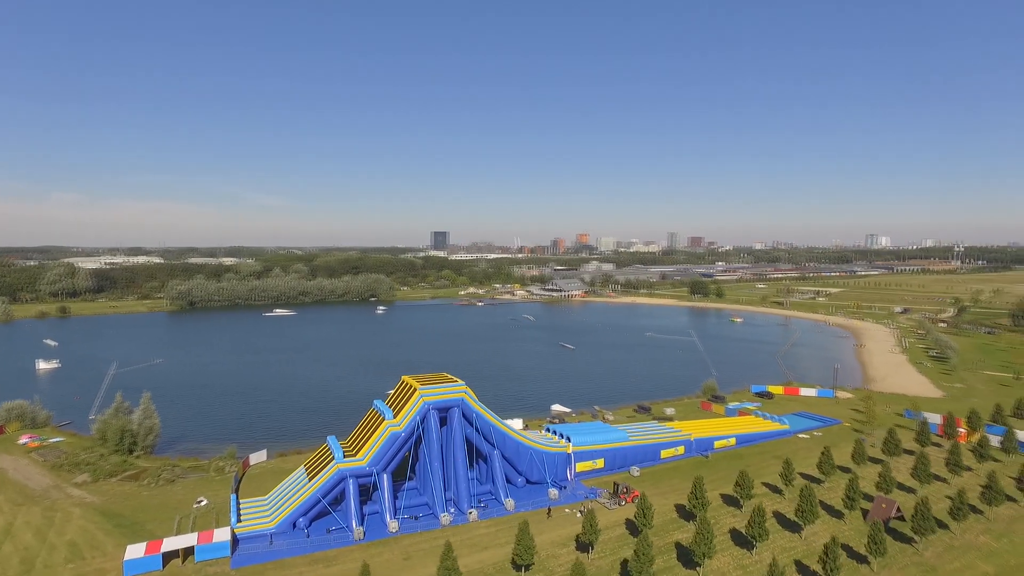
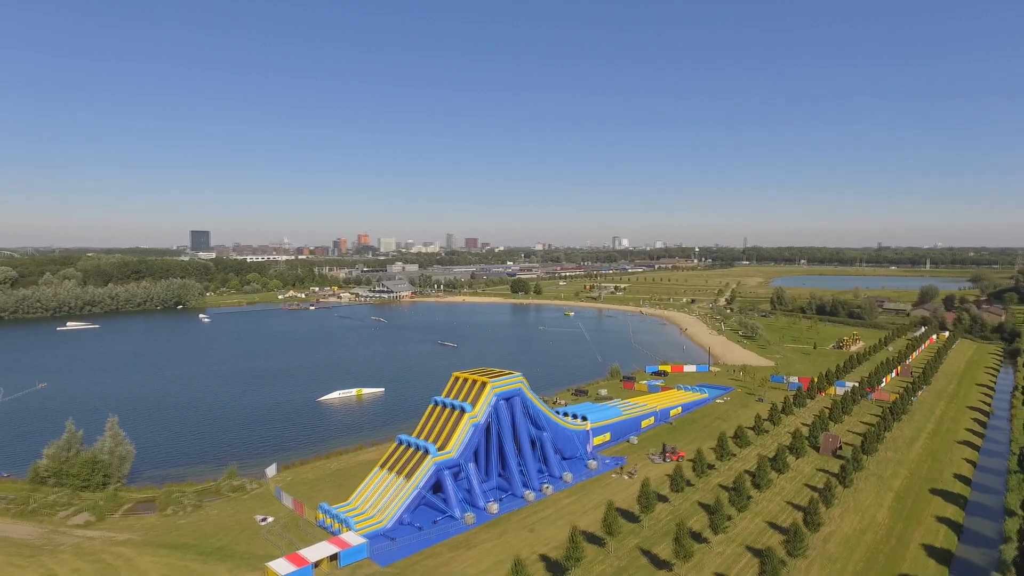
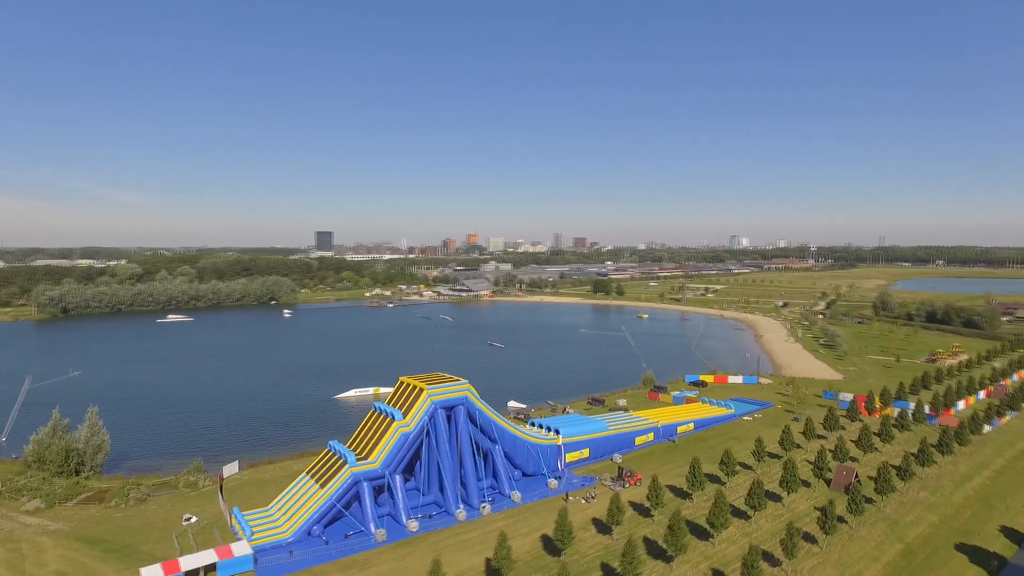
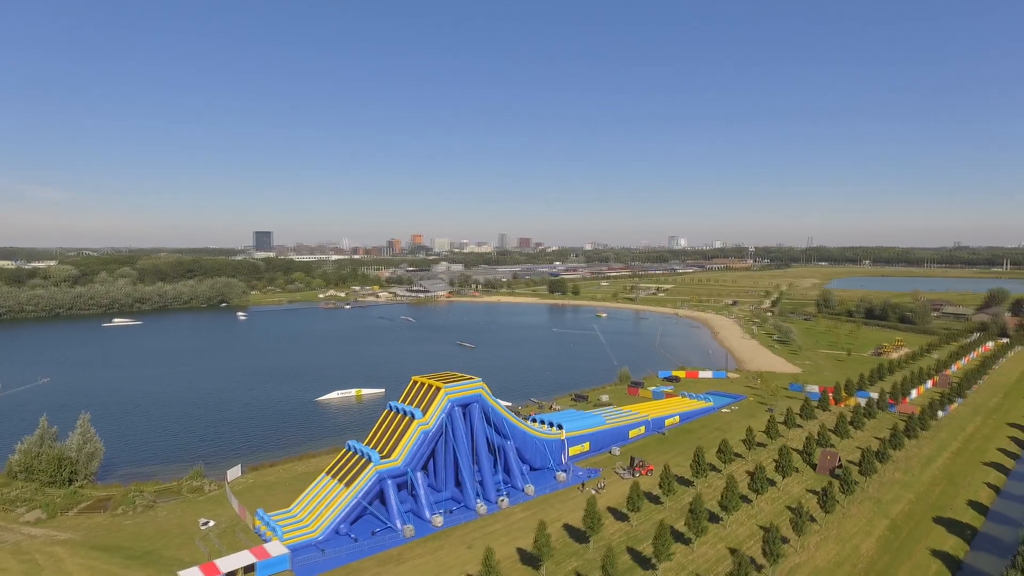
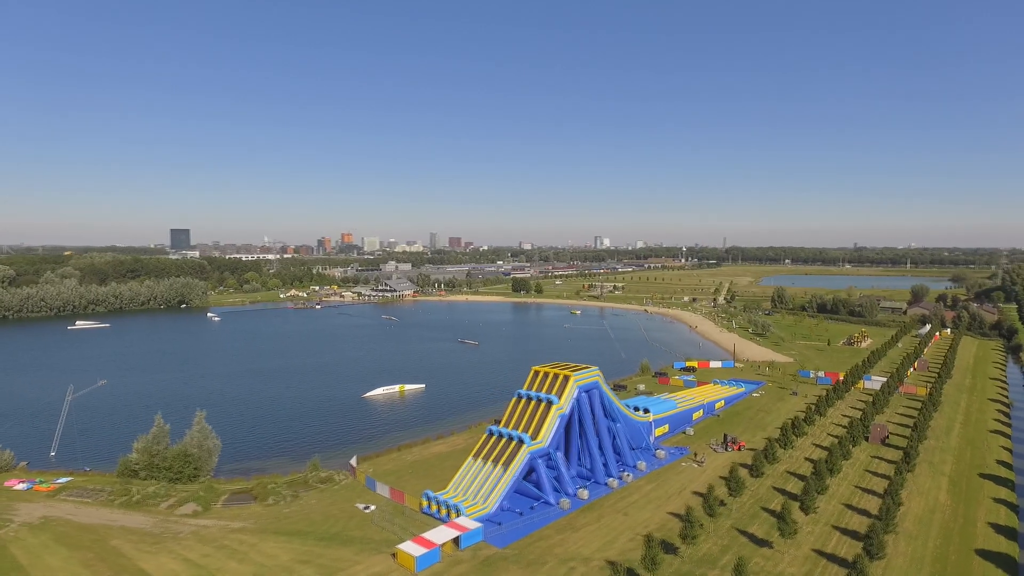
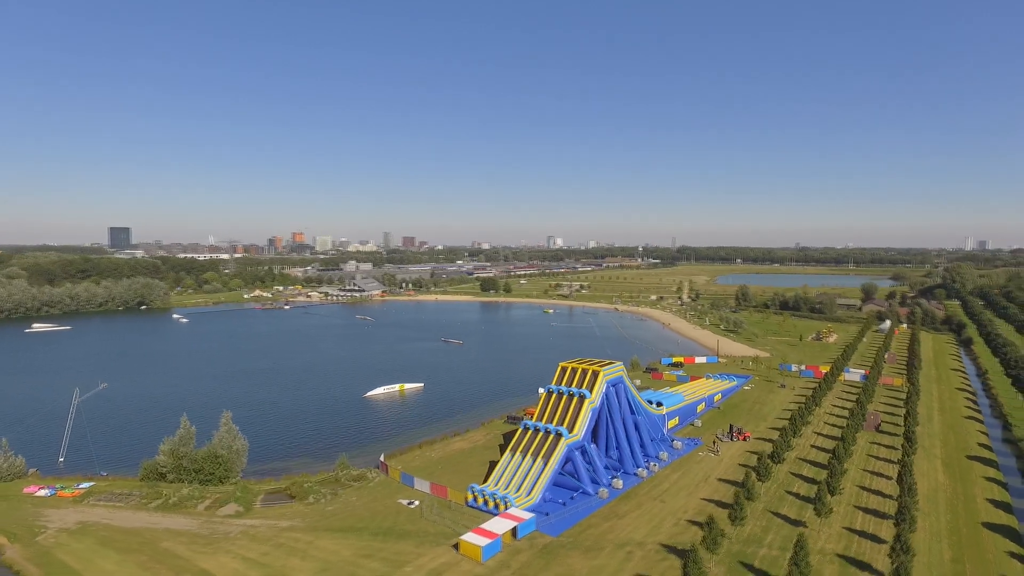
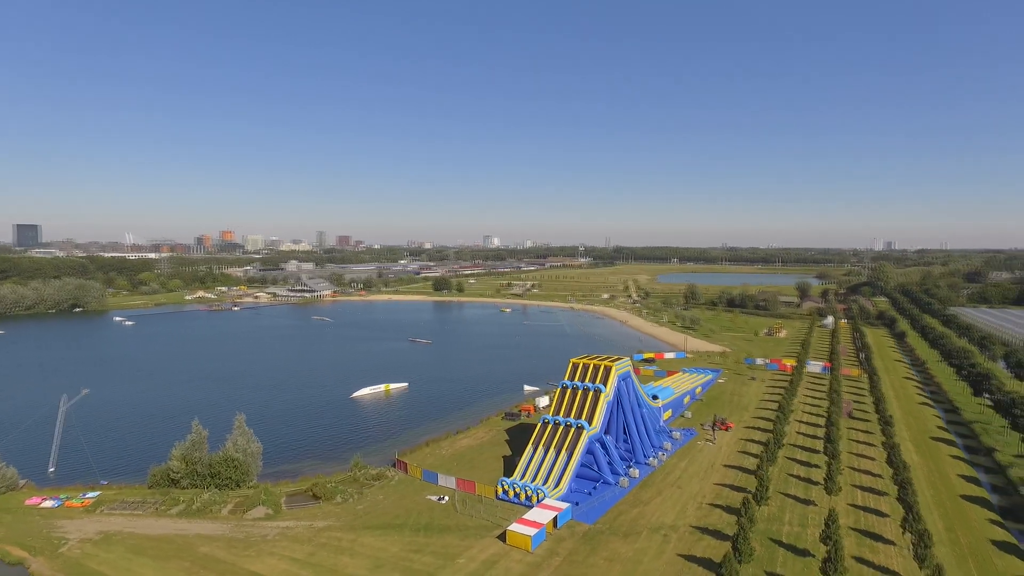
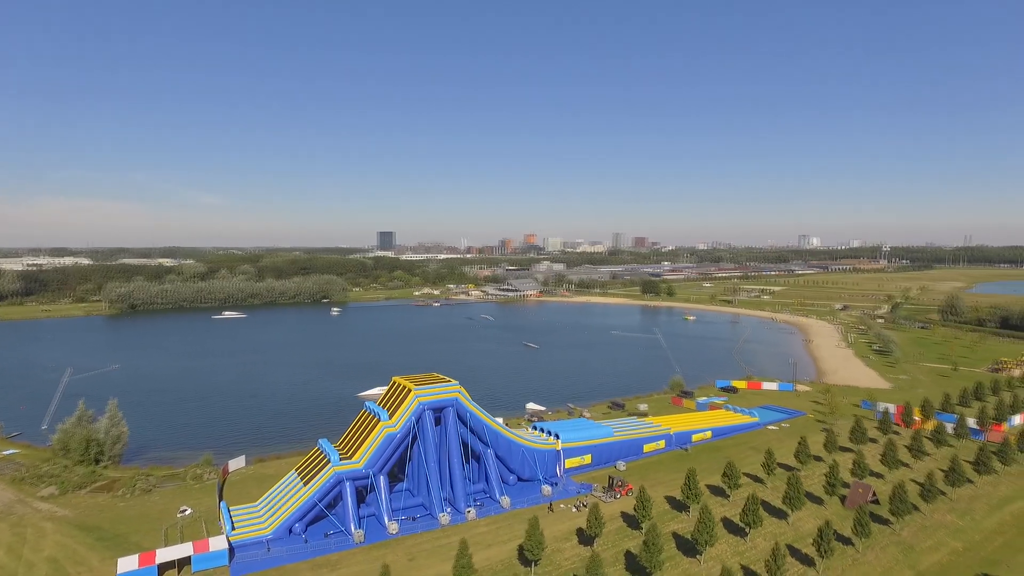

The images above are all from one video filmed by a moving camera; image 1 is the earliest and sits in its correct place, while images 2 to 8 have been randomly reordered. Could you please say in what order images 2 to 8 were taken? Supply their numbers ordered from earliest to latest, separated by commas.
8, 3, 4, 2, 5, 6, 7
